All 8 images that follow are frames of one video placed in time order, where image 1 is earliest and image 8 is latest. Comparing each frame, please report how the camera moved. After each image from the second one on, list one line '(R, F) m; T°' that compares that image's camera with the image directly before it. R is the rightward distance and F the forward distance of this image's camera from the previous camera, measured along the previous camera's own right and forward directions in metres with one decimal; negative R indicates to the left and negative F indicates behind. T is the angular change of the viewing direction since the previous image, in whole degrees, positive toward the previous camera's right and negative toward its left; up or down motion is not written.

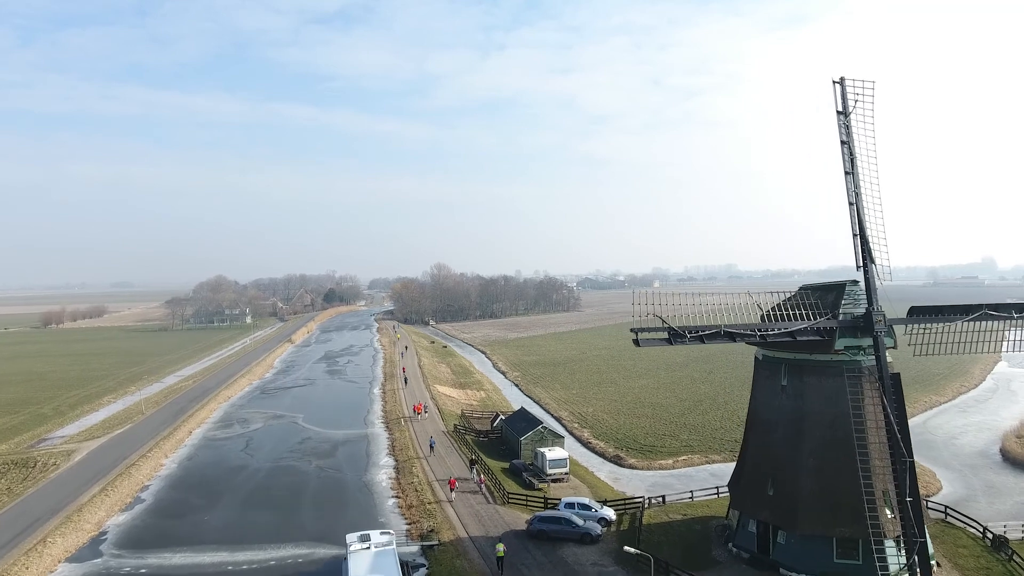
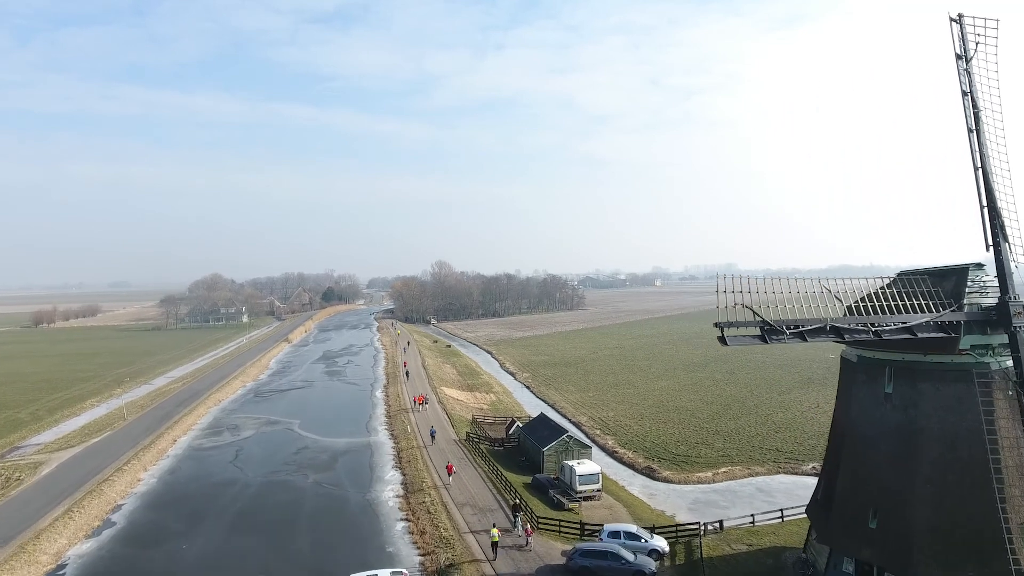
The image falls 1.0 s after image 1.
(-1.2, +3.9) m; 0°
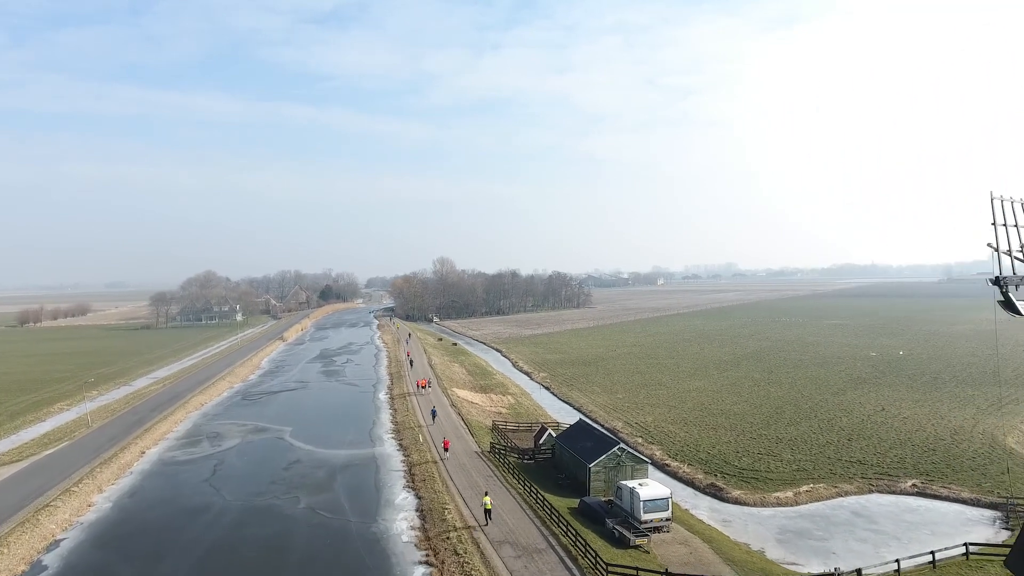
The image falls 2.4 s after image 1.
(-1.8, +5.9) m; 0°
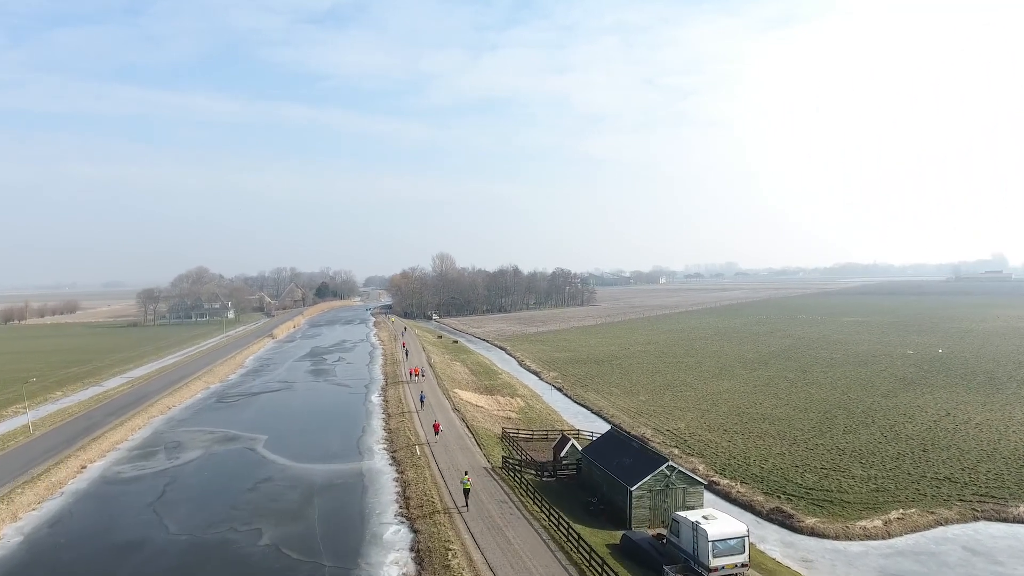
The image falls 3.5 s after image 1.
(-0.8, +5.4) m; 0°
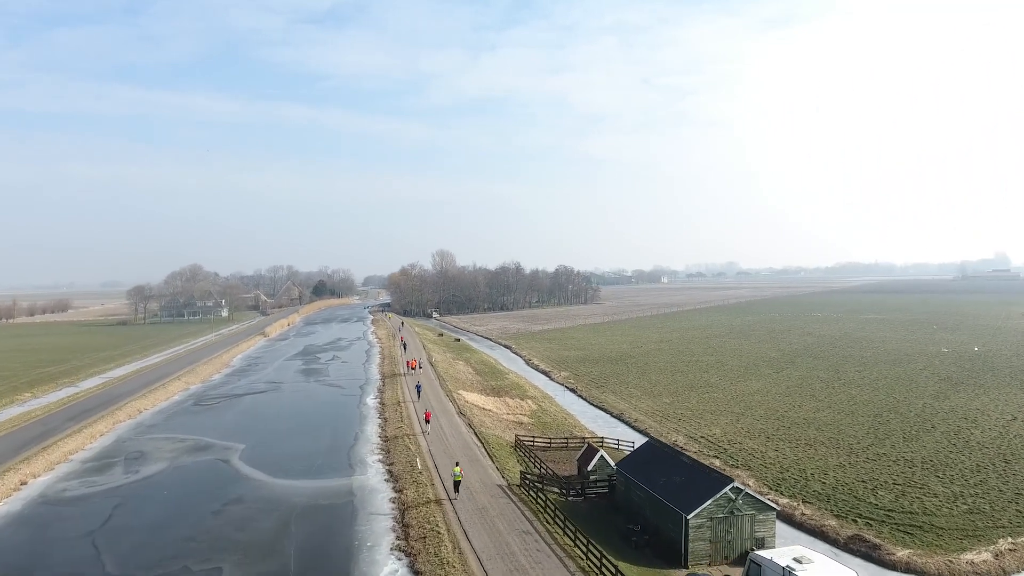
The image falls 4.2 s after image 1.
(-0.7, +4.1) m; 0°
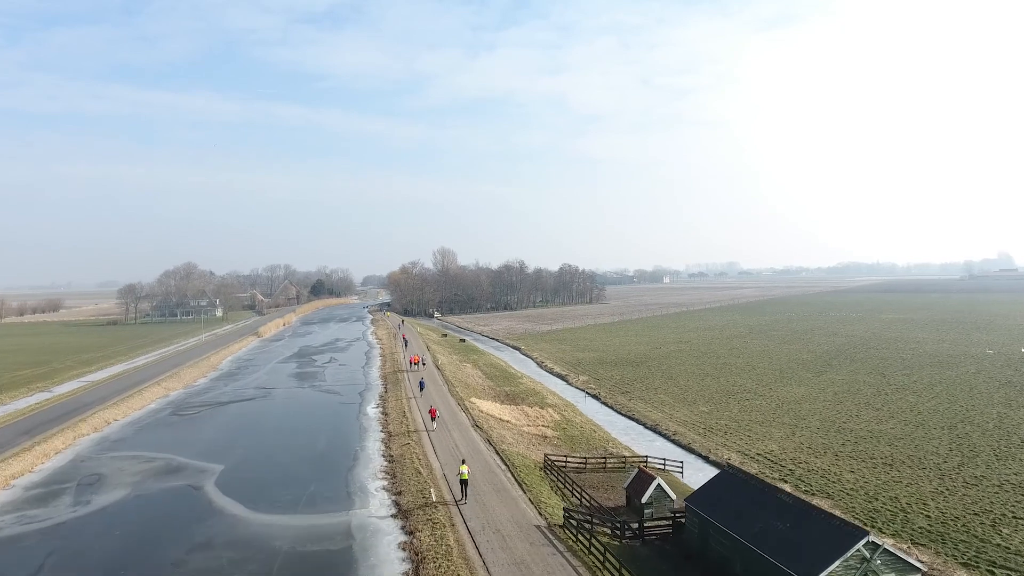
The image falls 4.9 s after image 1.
(-1.2, +4.3) m; 0°
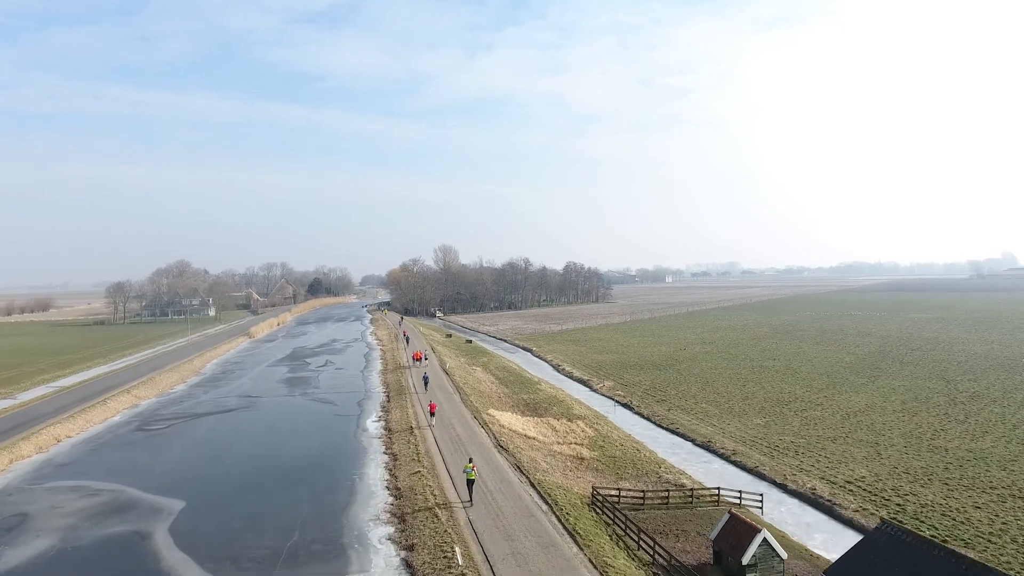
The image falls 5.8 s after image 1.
(-1.3, +4.9) m; 0°
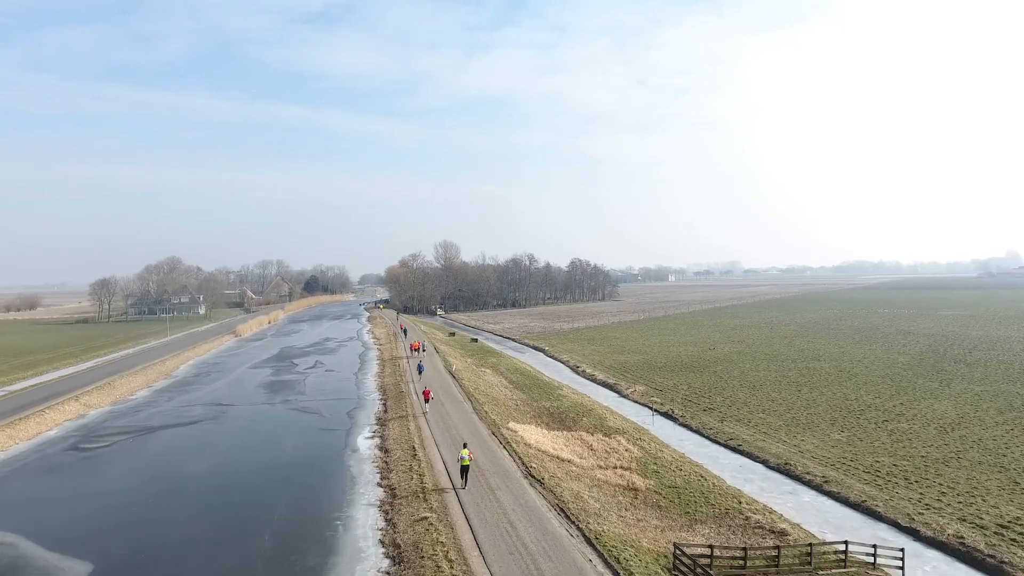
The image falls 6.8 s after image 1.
(-1.1, +5.5) m; 0°
